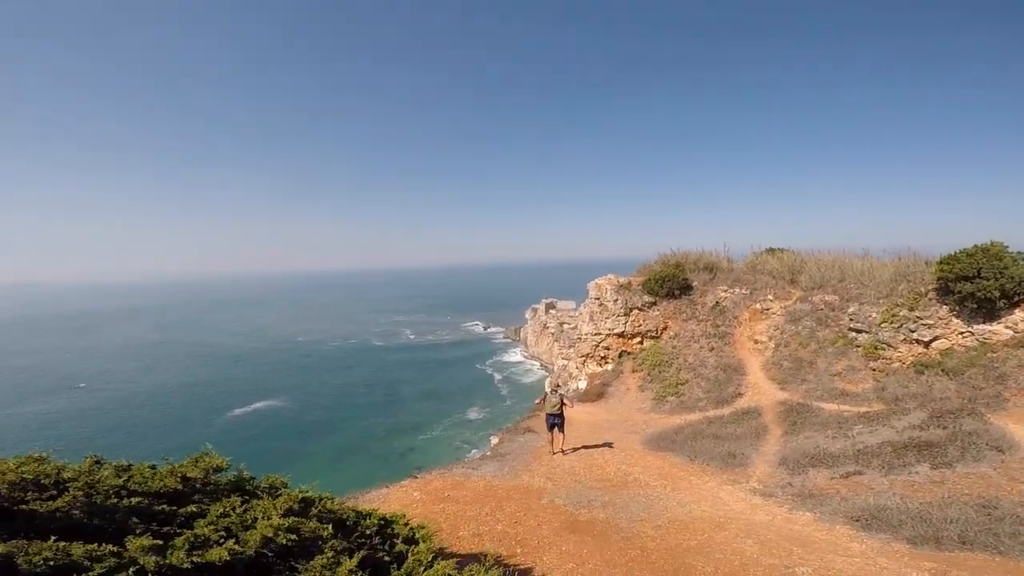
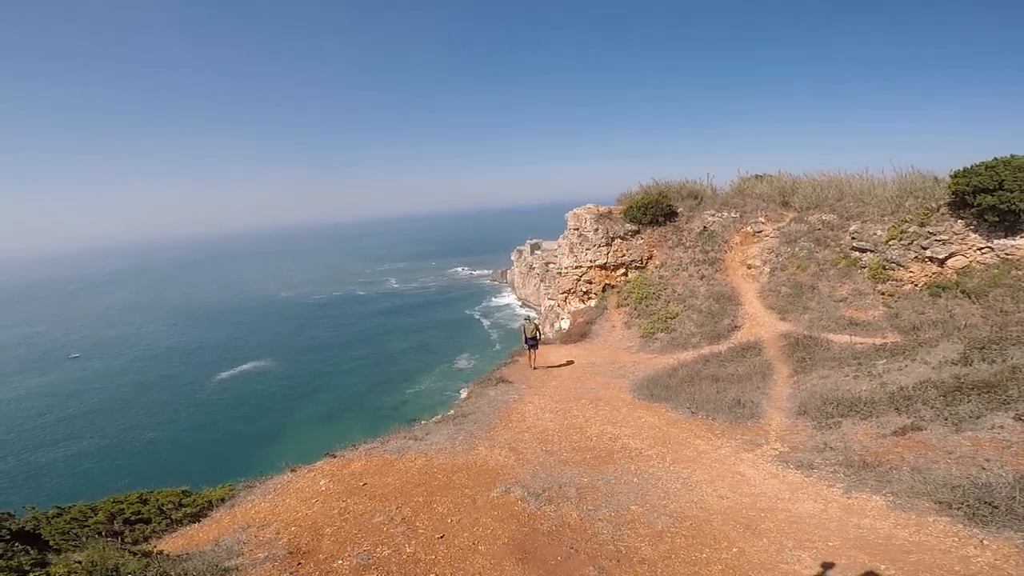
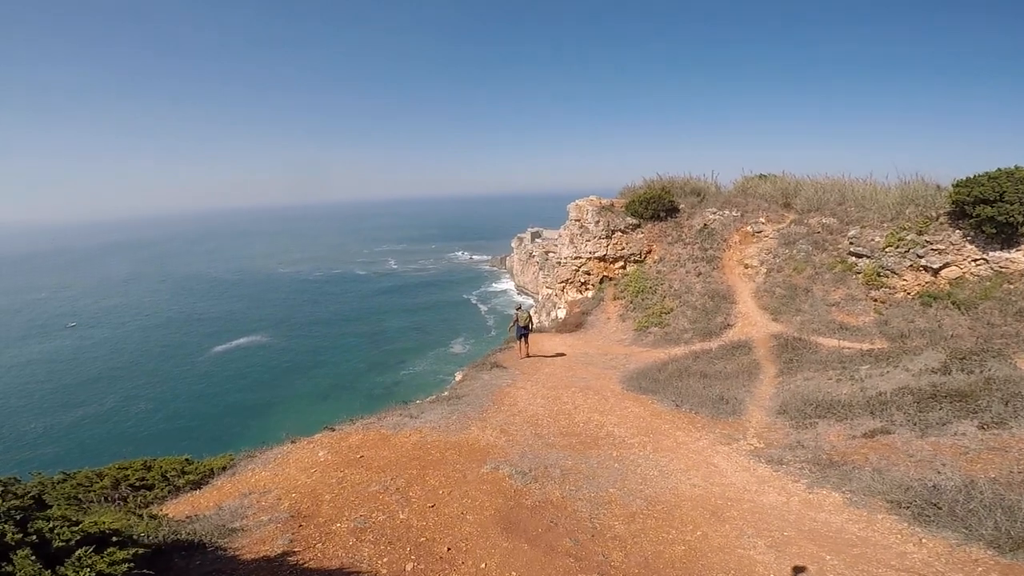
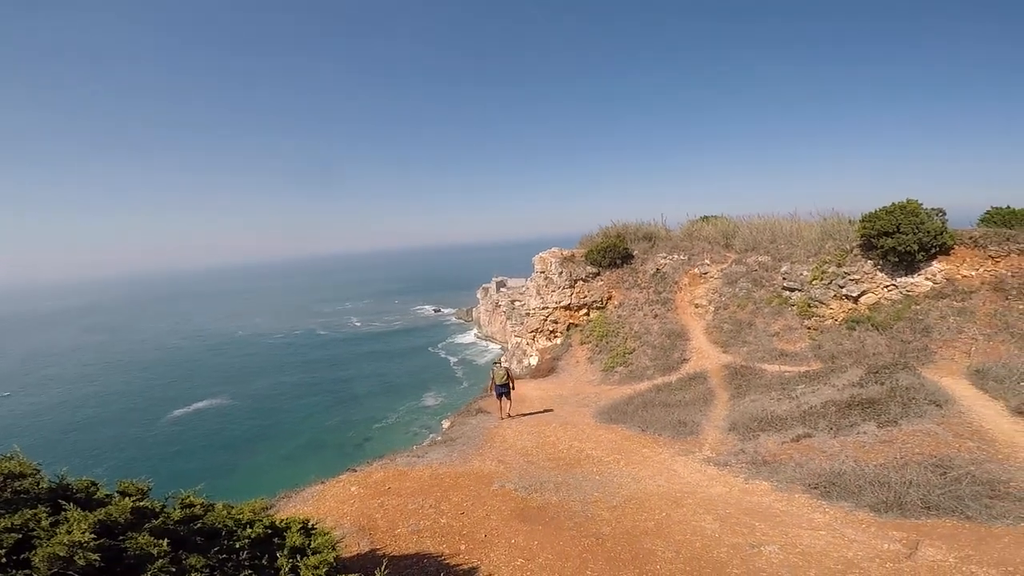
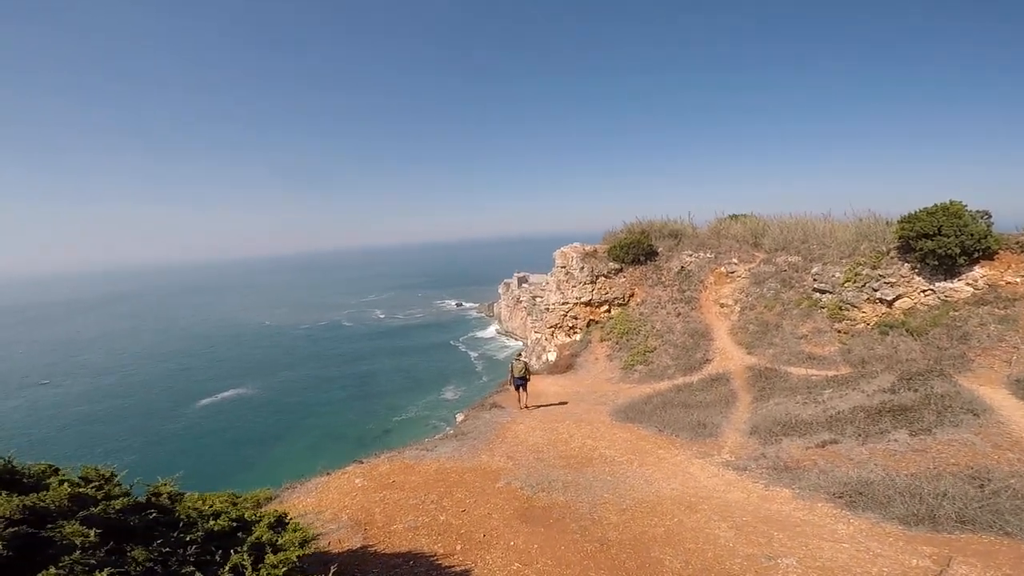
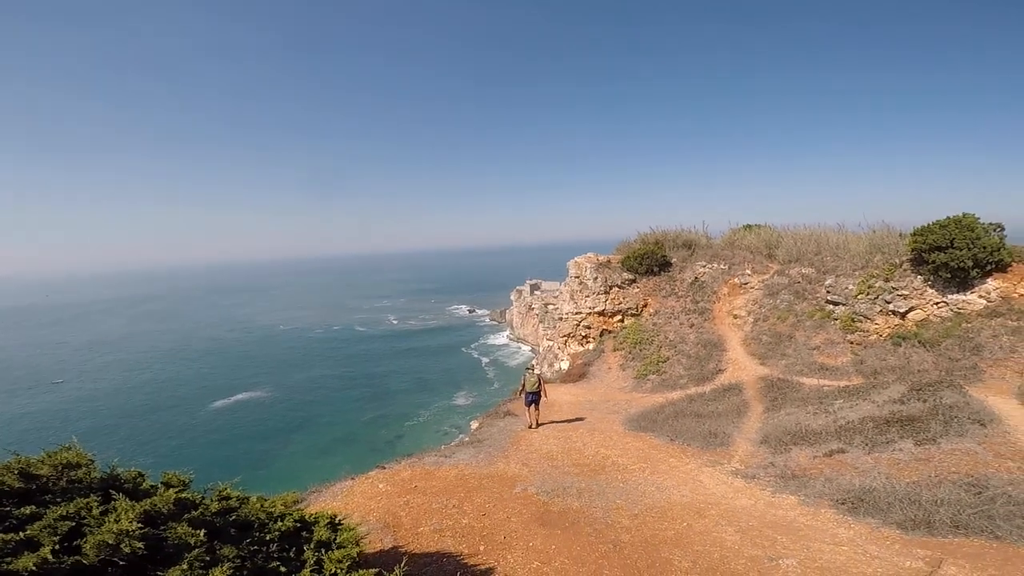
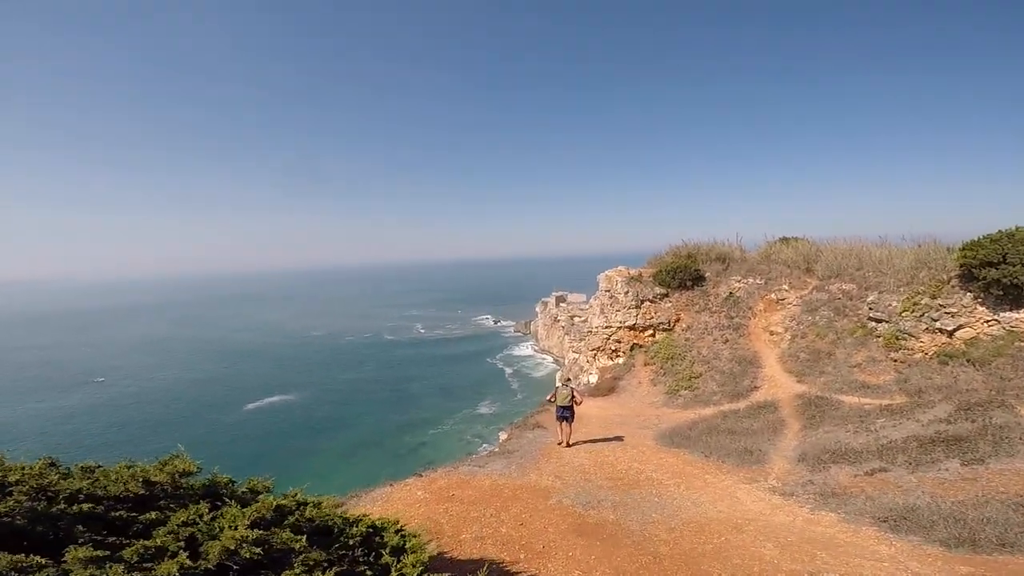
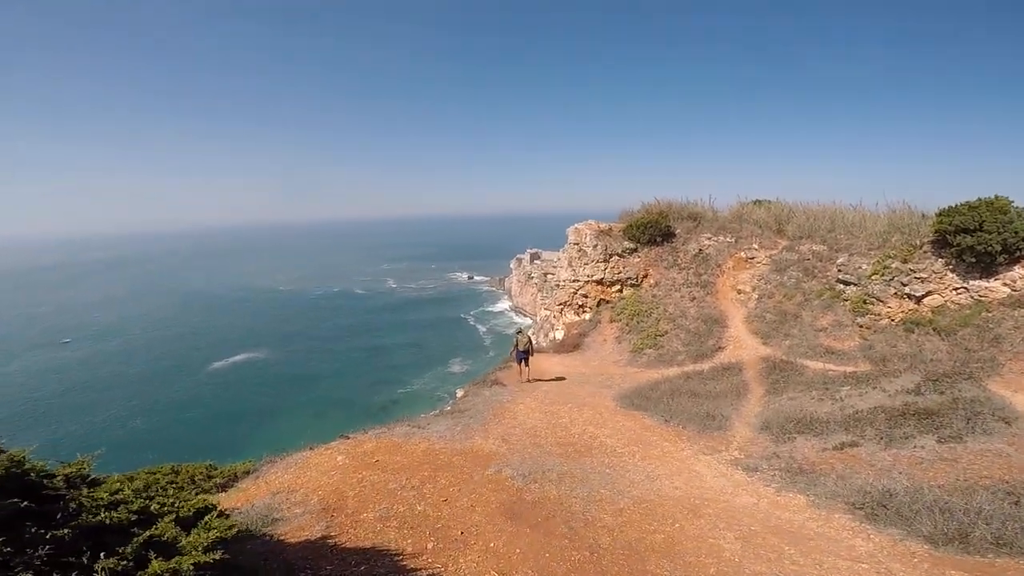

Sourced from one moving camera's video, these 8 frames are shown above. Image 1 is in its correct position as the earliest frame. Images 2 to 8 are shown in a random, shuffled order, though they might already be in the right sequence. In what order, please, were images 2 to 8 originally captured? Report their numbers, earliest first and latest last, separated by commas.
7, 6, 4, 5, 8, 3, 2
